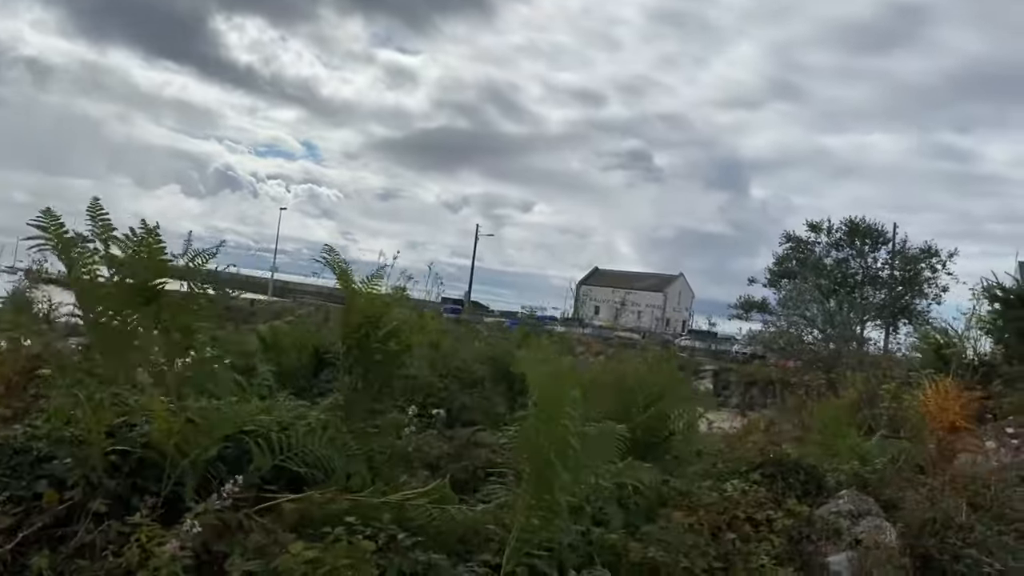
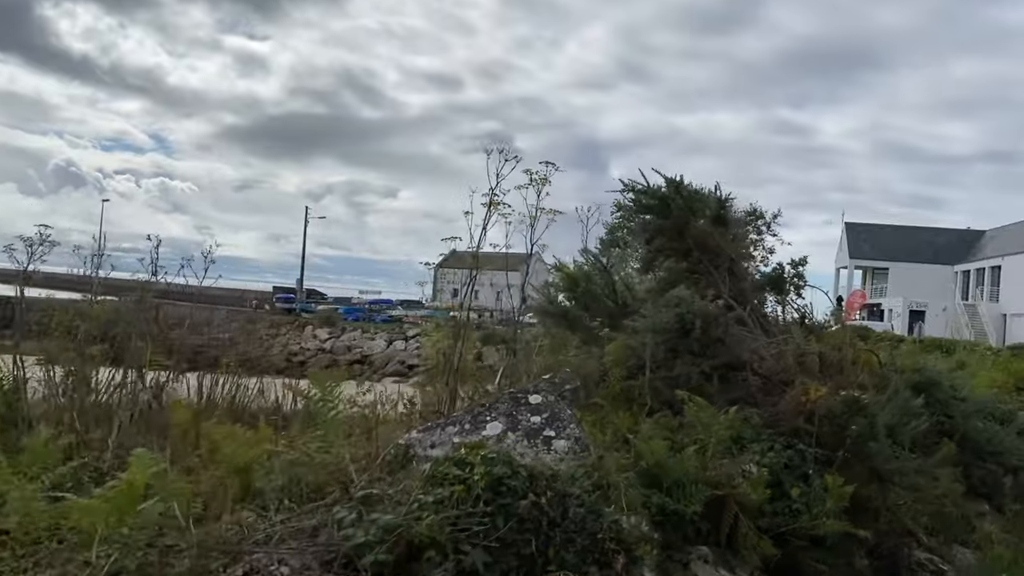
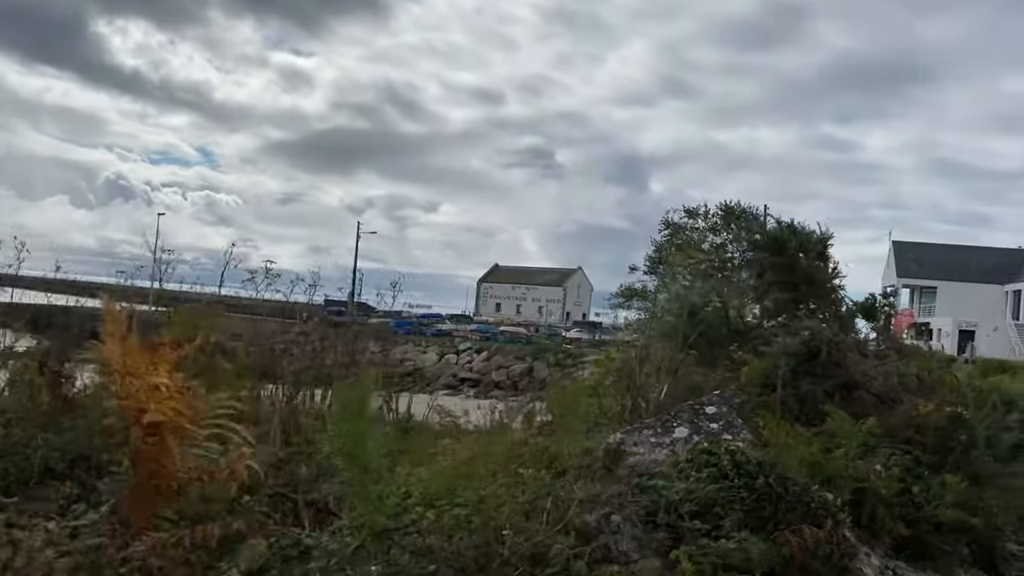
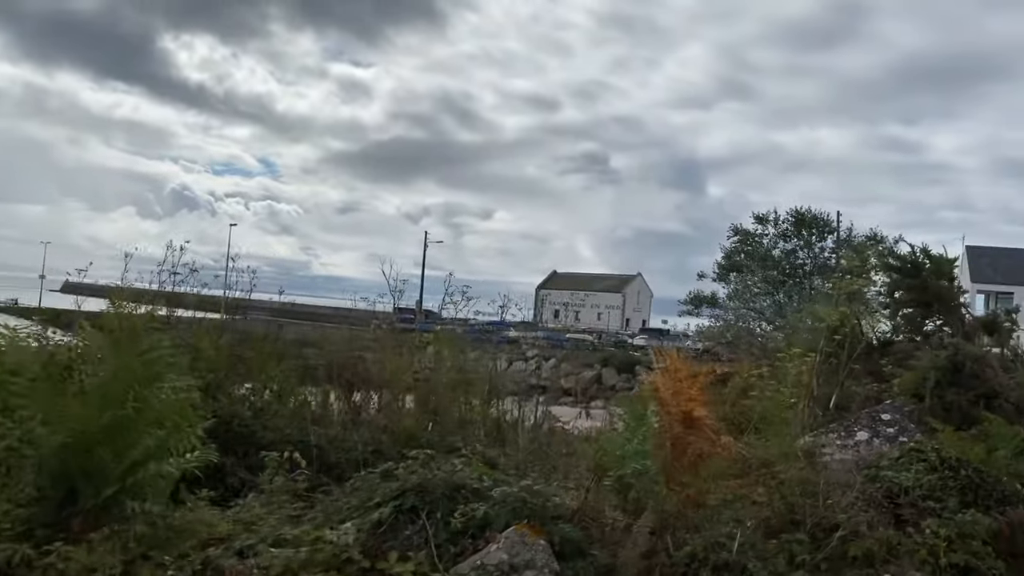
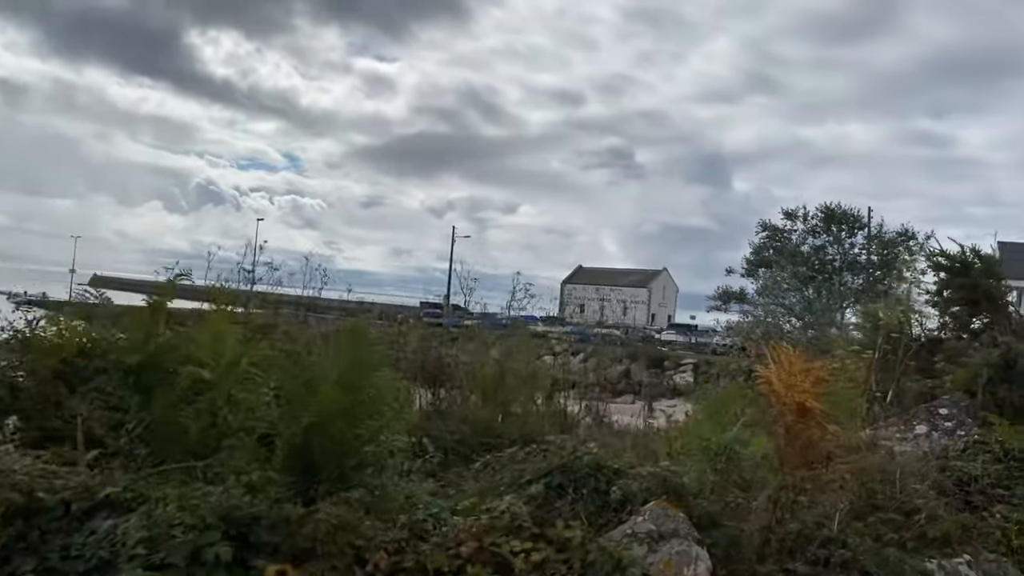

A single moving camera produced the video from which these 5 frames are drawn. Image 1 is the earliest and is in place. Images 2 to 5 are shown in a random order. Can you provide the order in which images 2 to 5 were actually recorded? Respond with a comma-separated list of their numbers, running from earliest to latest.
5, 4, 3, 2
